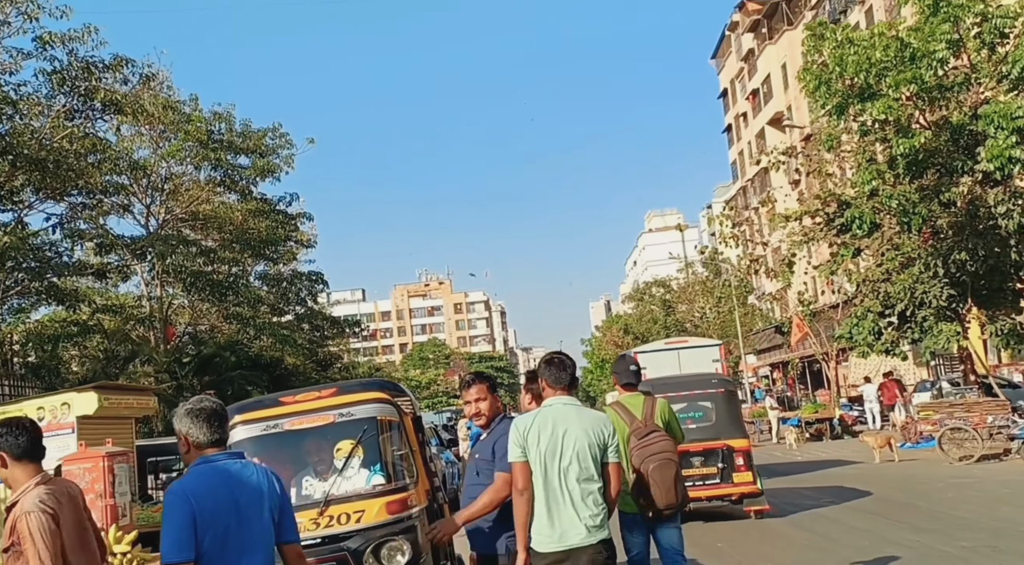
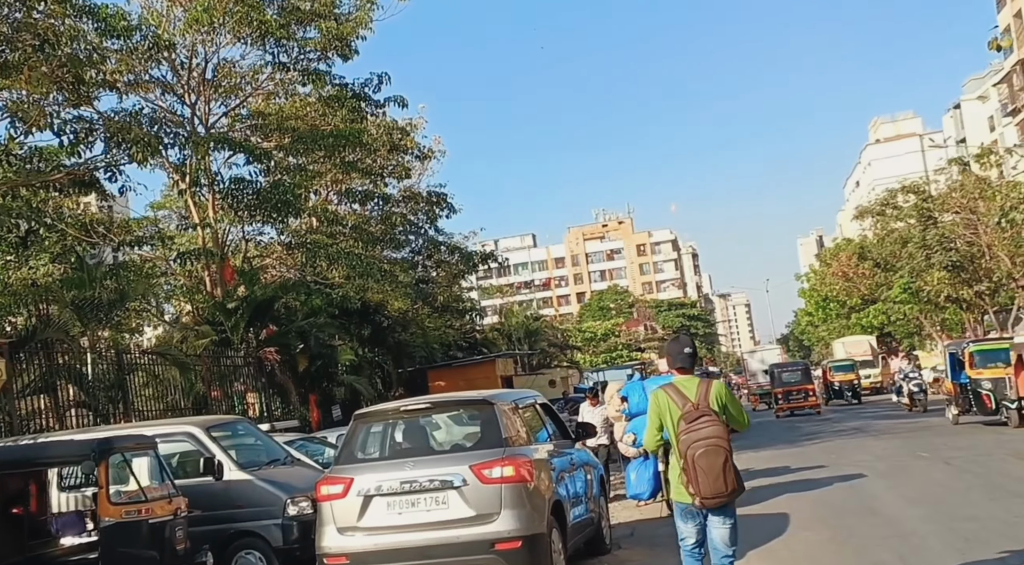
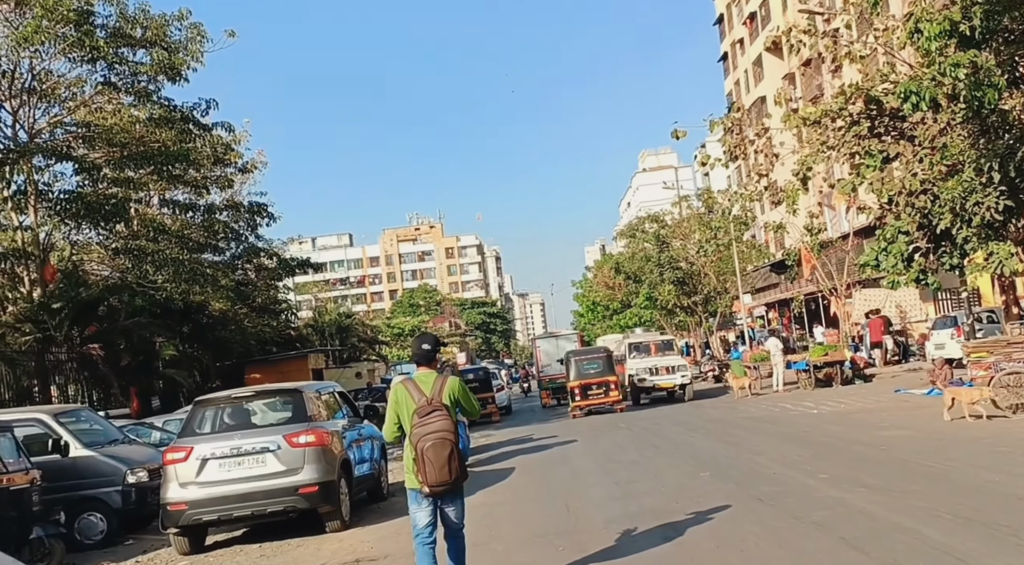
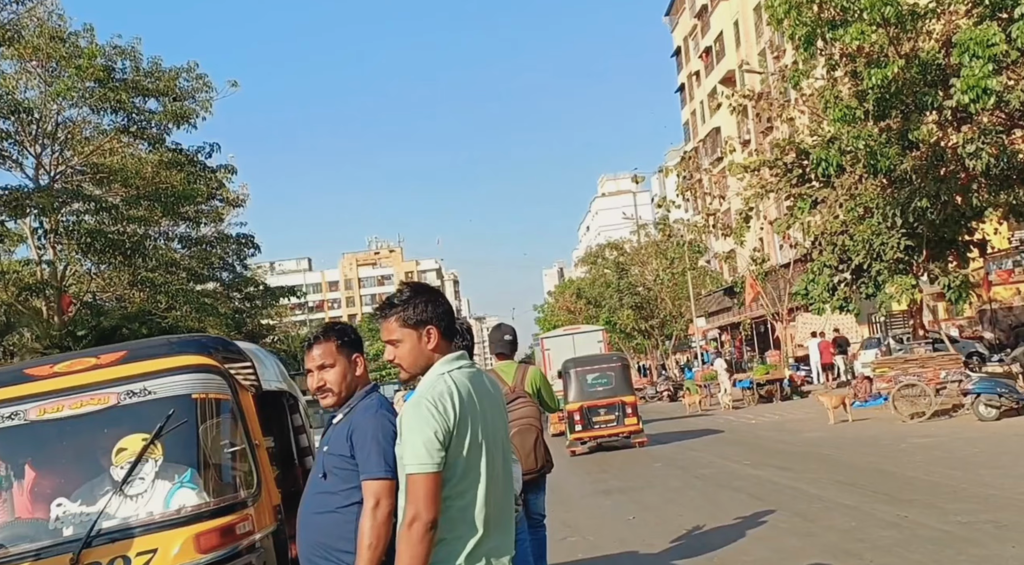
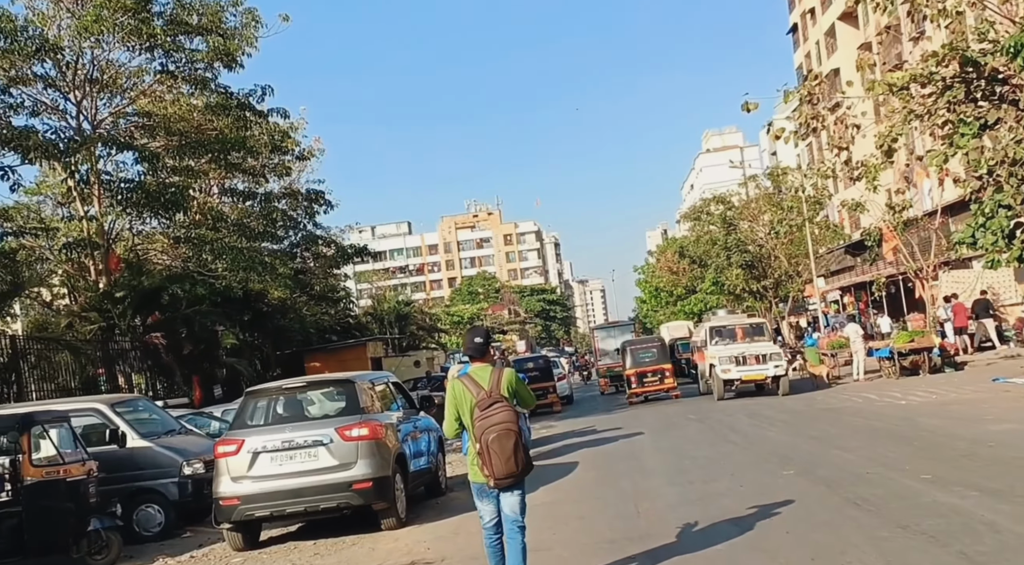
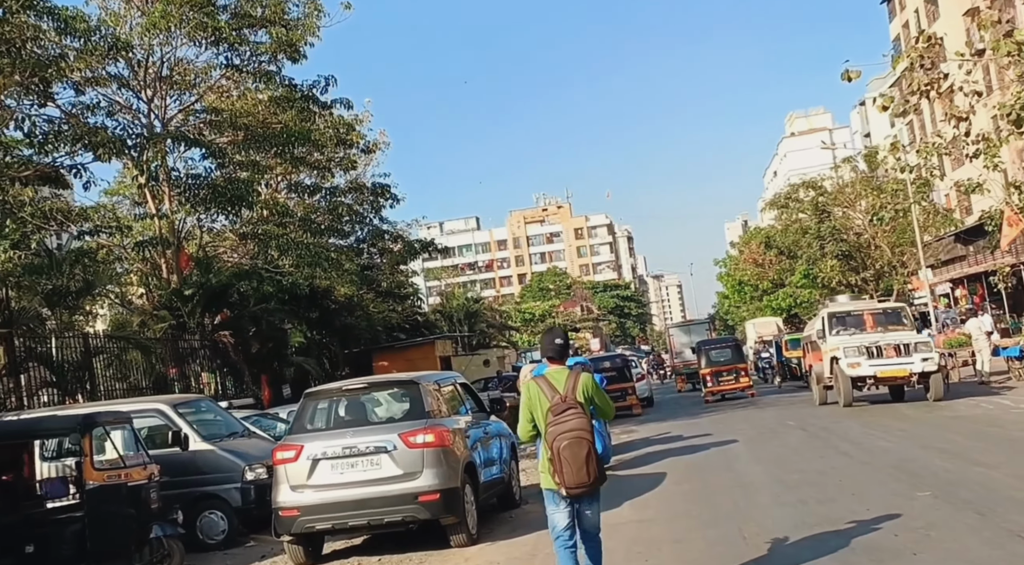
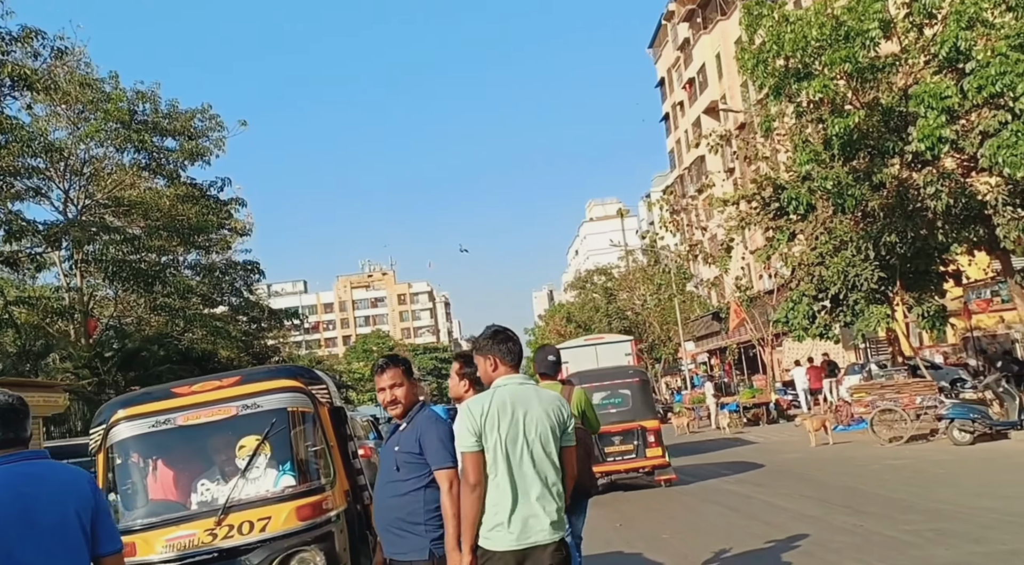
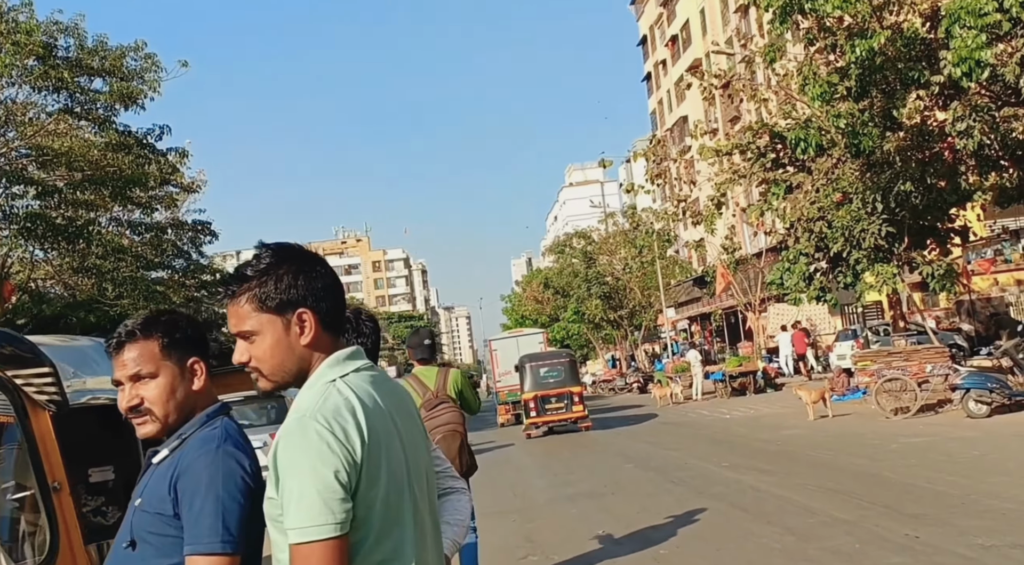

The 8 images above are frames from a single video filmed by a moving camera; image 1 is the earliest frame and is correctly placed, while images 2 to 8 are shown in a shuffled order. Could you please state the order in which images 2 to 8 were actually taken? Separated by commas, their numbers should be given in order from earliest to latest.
7, 4, 8, 3, 5, 6, 2
